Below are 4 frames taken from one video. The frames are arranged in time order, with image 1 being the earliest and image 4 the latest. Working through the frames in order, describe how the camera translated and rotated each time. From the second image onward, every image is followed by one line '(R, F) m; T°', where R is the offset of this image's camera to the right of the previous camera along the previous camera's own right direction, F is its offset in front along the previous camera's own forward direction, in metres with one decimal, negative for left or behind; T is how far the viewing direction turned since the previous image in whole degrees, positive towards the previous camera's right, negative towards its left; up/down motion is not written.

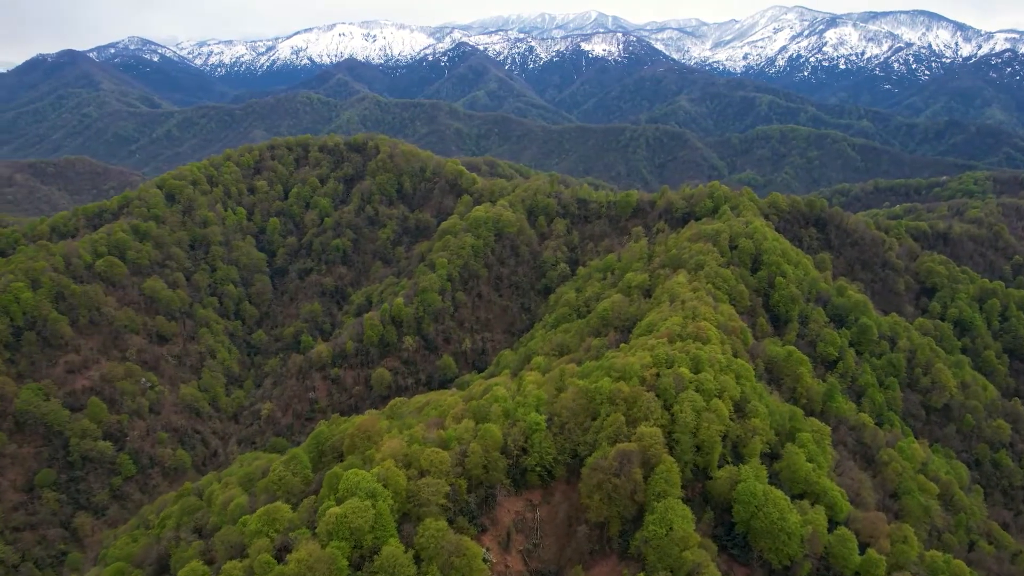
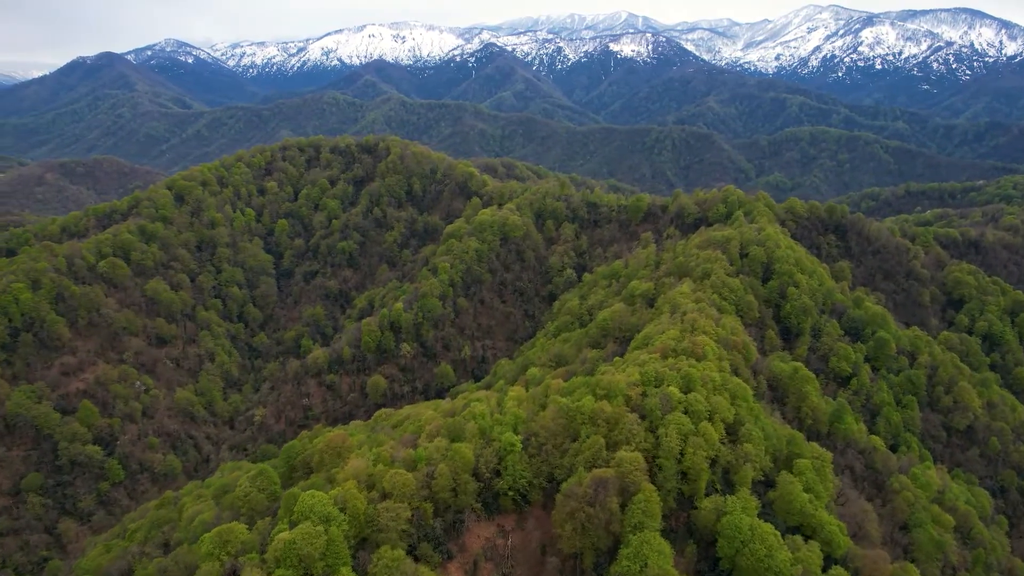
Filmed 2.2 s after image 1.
(+3.4, +2.4) m; -2°
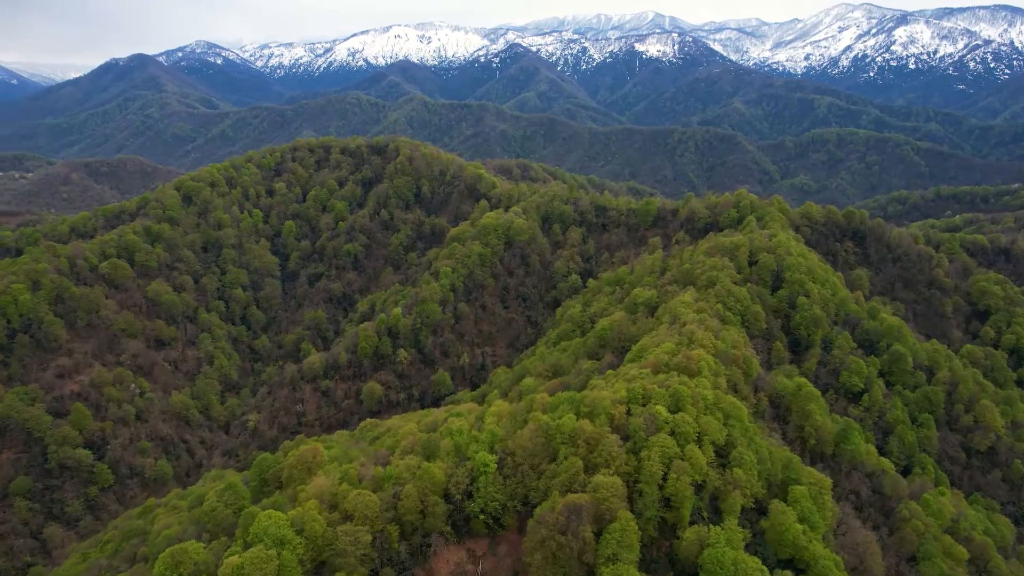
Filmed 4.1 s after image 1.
(+3.1, +2.2) m; -2°
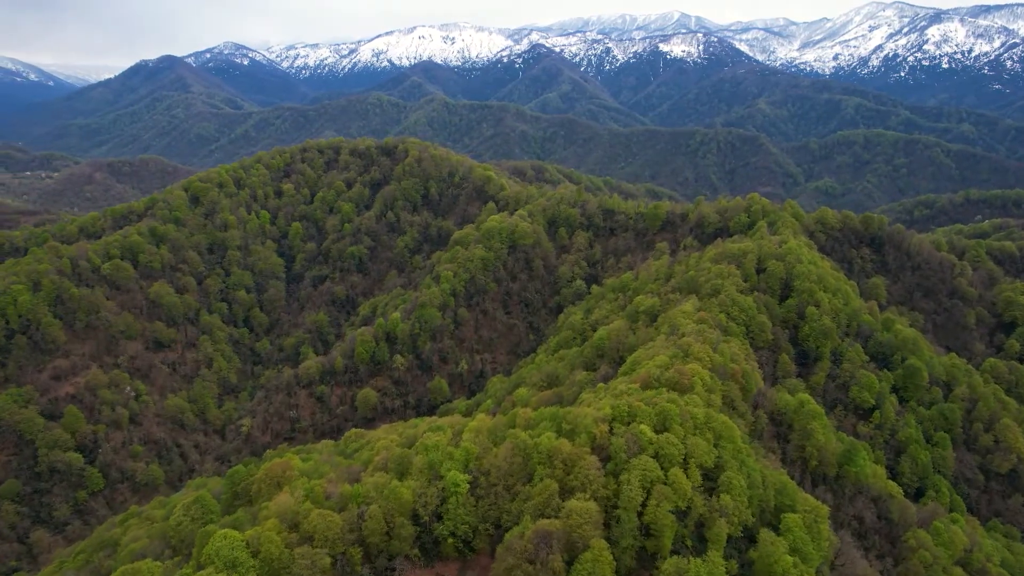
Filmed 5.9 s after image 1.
(+2.9, +2.0) m; -2°
